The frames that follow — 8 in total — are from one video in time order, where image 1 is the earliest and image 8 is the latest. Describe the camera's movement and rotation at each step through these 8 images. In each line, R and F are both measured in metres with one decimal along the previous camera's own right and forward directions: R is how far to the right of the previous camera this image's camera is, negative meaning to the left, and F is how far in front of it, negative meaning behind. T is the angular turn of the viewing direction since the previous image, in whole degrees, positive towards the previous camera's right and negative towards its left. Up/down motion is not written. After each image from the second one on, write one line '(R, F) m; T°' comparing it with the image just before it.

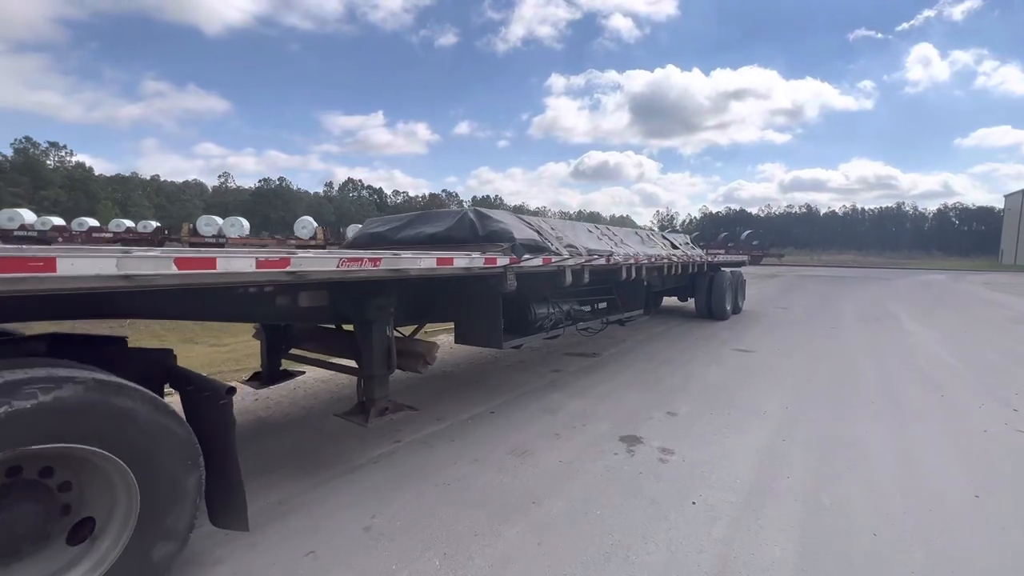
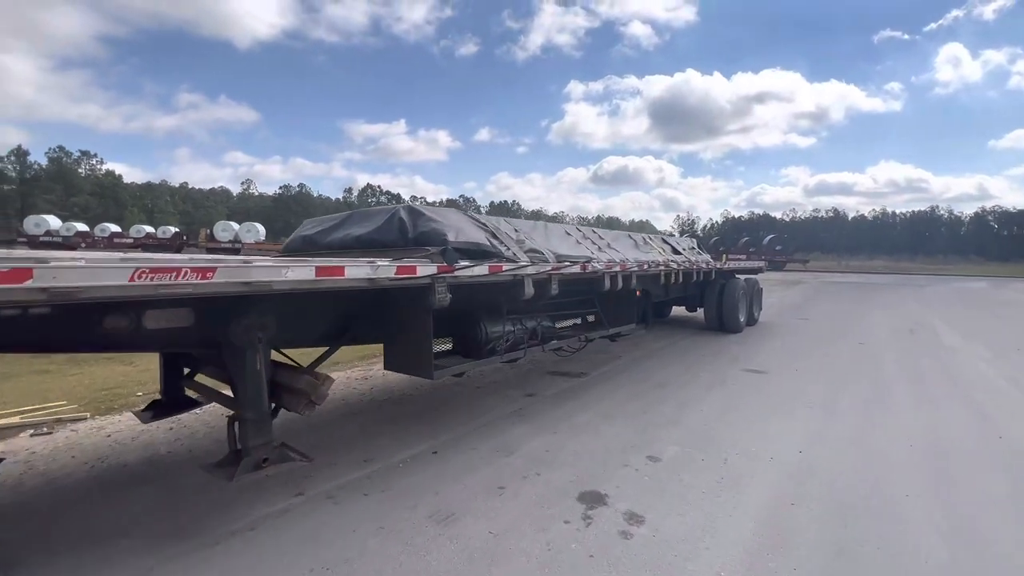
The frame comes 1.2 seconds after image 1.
(+0.8, +1.0) m; -2°
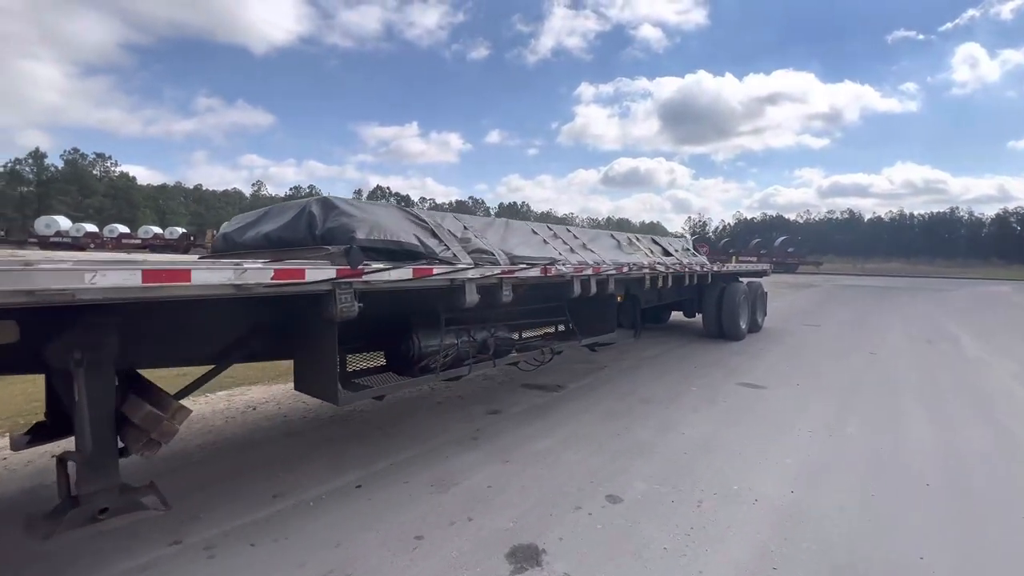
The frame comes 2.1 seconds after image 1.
(+0.6, +0.7) m; -1°
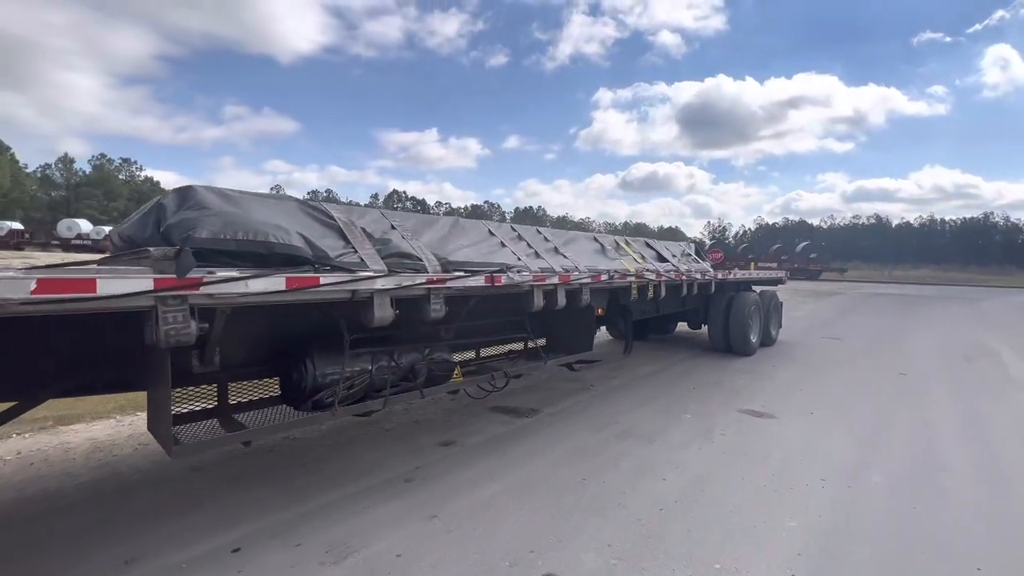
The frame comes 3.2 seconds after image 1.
(+0.7, +0.9) m; -2°
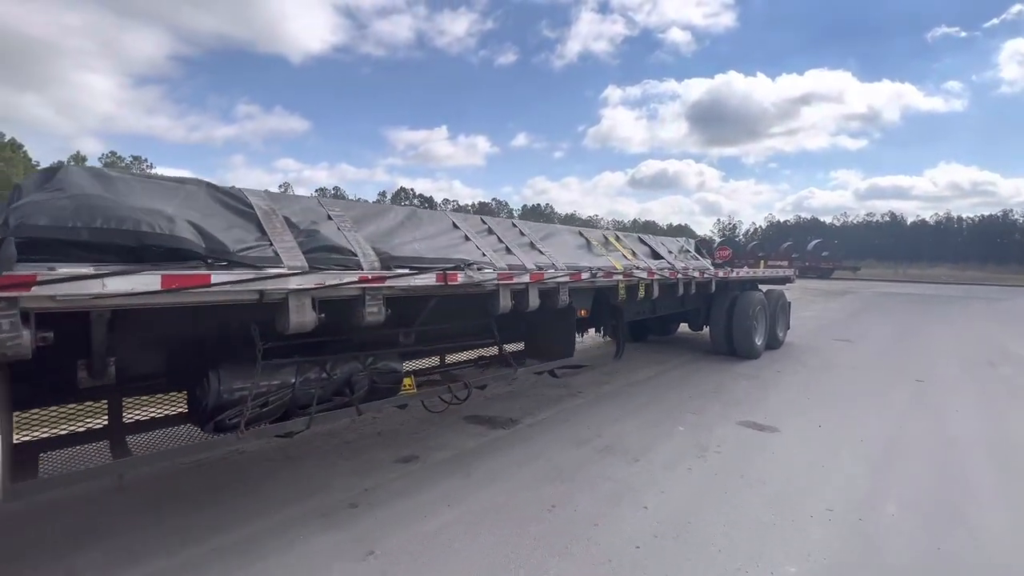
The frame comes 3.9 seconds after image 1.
(+0.4, +0.5) m; -1°
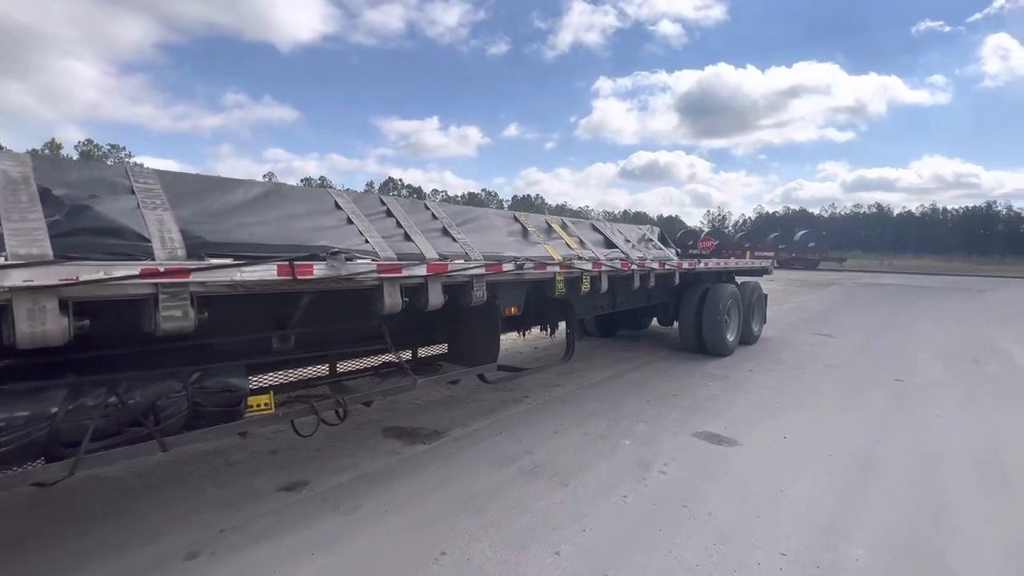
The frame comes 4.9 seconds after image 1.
(+0.7, +0.8) m; +1°
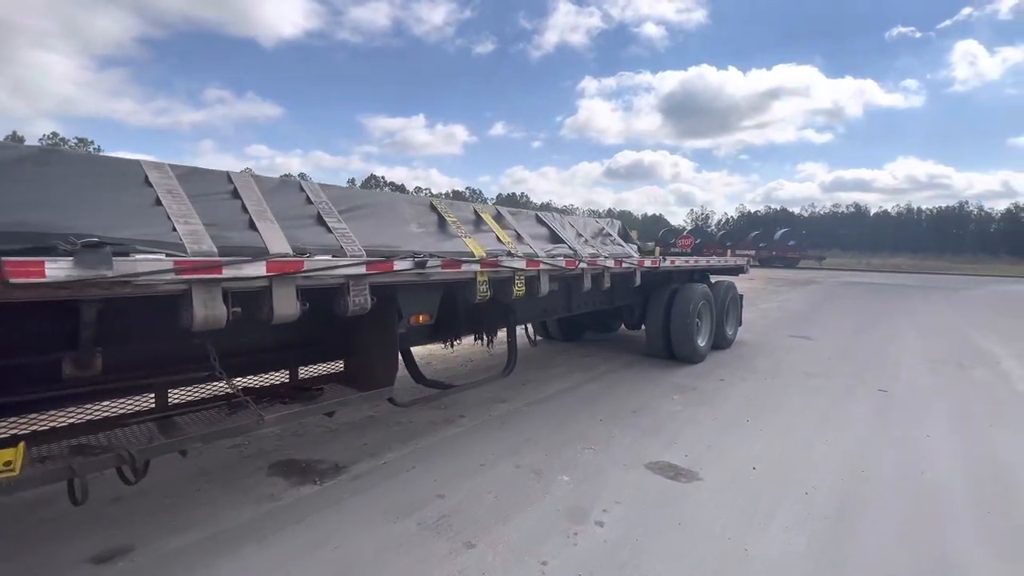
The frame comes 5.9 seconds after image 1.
(+0.6, +0.9) m; +2°
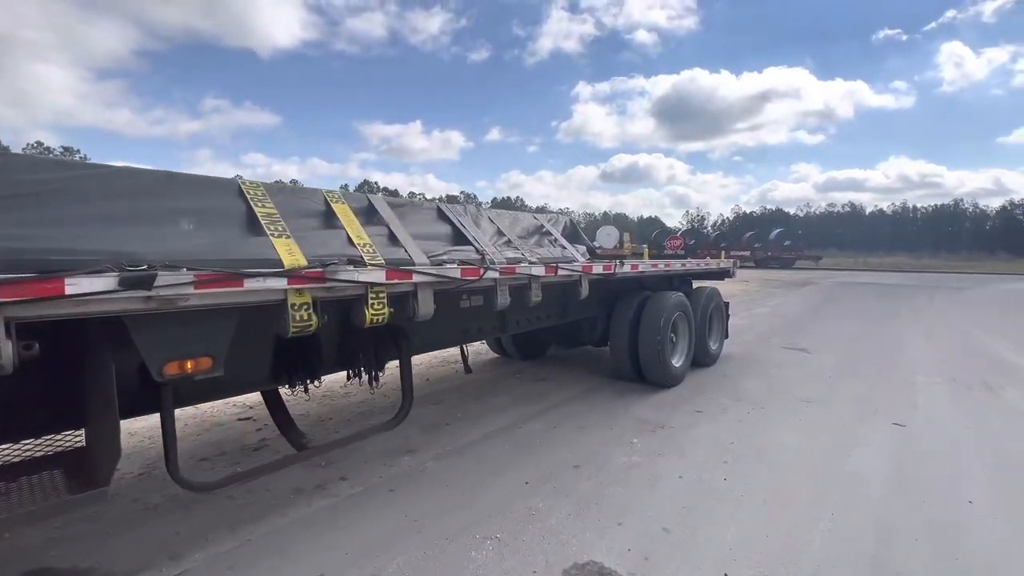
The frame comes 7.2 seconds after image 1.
(+0.9, +1.4) m; 0°
